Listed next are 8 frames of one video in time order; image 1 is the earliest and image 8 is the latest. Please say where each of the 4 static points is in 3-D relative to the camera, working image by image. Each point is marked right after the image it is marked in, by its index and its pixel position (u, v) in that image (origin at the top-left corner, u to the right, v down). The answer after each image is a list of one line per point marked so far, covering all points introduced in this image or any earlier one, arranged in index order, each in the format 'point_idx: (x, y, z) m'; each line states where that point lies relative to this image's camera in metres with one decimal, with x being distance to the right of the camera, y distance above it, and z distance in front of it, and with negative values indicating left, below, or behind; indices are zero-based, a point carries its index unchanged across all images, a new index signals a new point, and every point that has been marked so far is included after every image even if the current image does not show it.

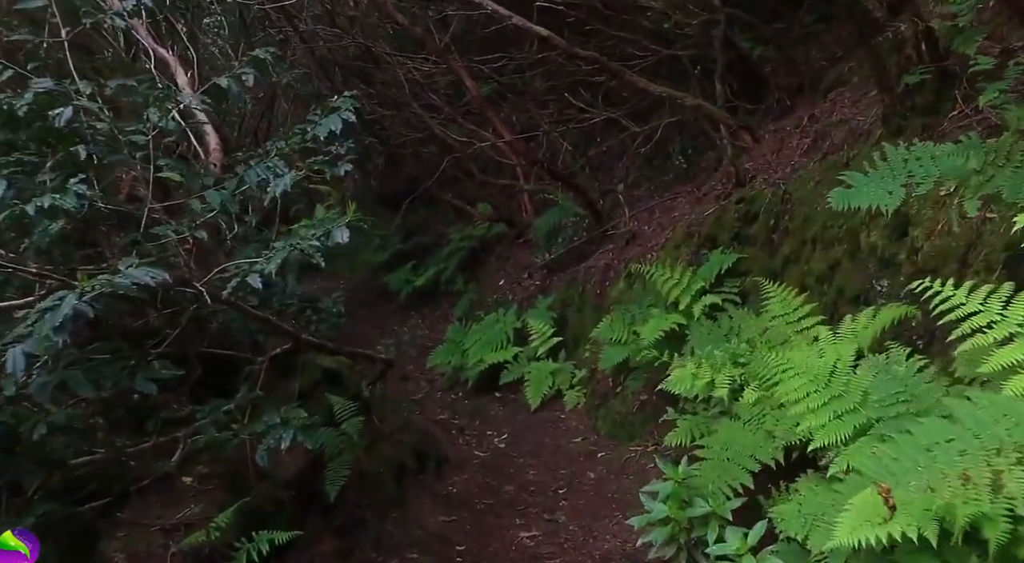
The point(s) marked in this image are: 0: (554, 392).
0: (+0.4, -1.1, +9.2) m
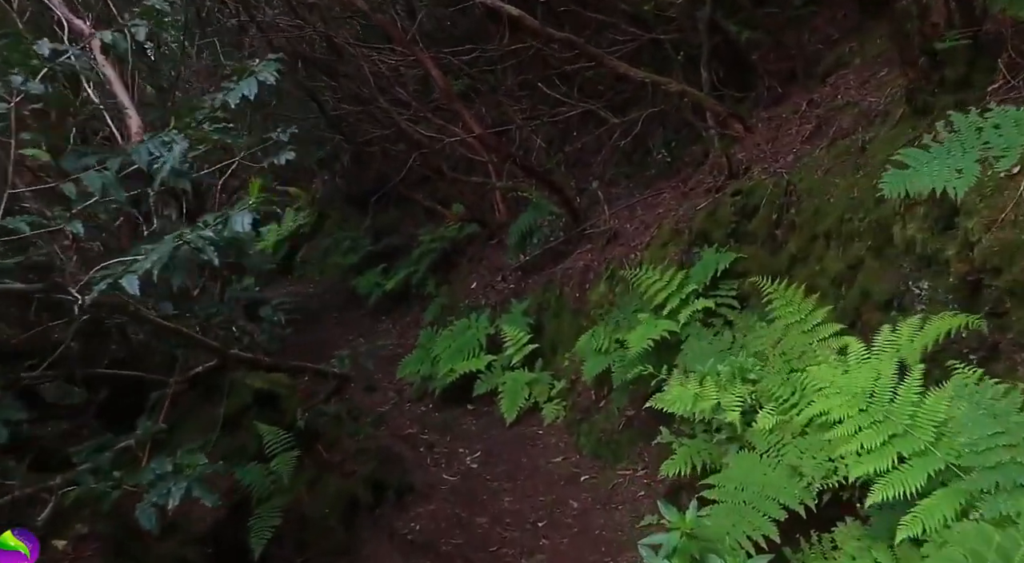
0: (+0.2, -1.1, +8.4) m
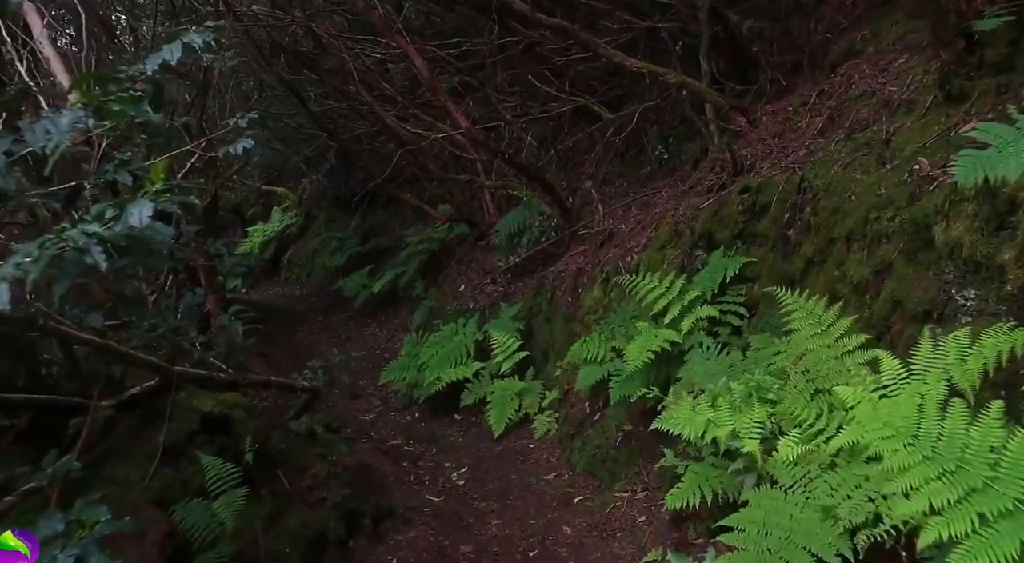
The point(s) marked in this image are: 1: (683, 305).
0: (+0.1, -1.2, +7.9) m
1: (+1.0, -0.2, +5.6) m
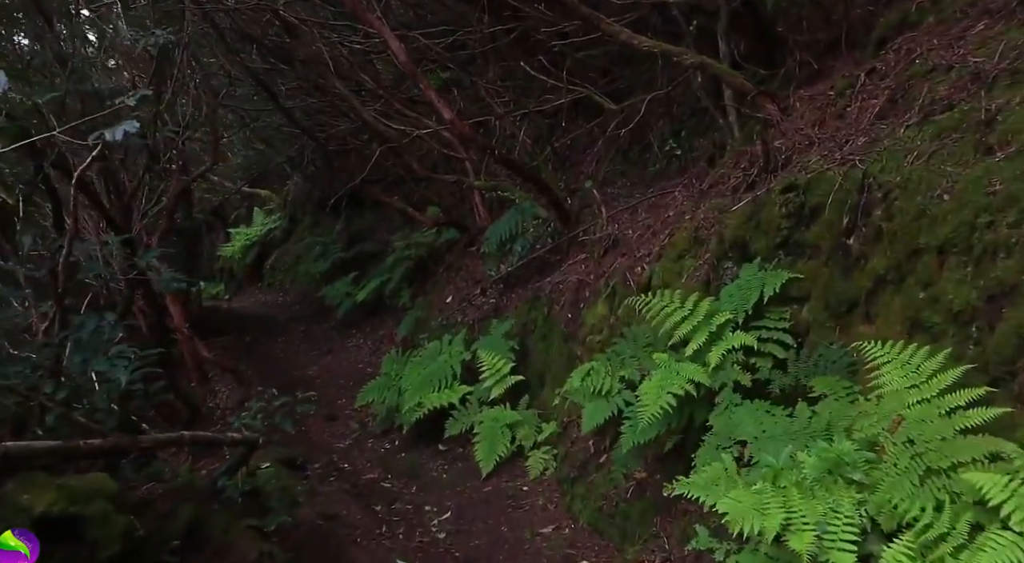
0: (0.0, -1.3, +6.9) m
1: (+1.0, -0.3, +4.6) m
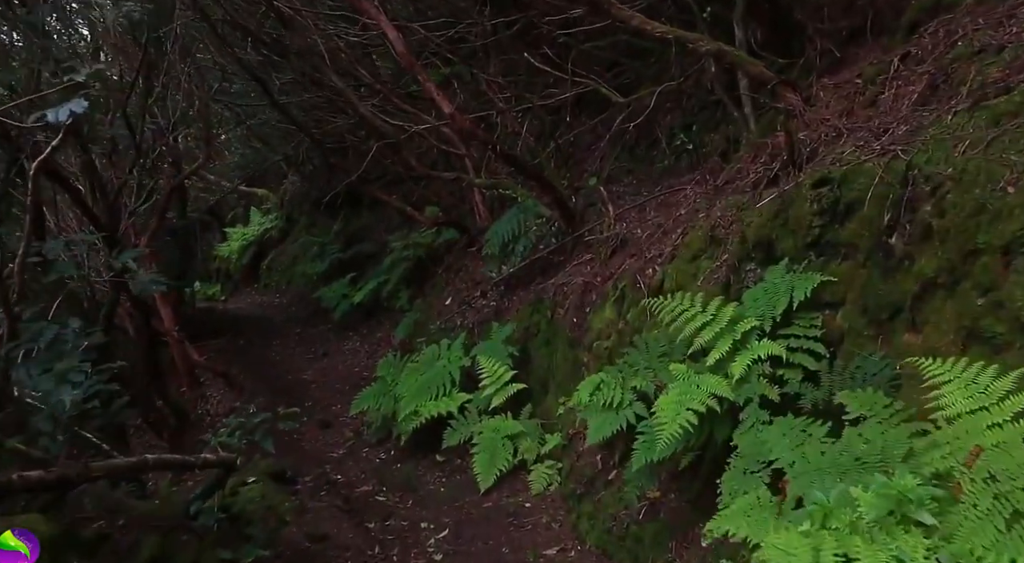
0: (0.0, -1.3, +6.5) m
1: (+1.0, -0.3, +4.1) m
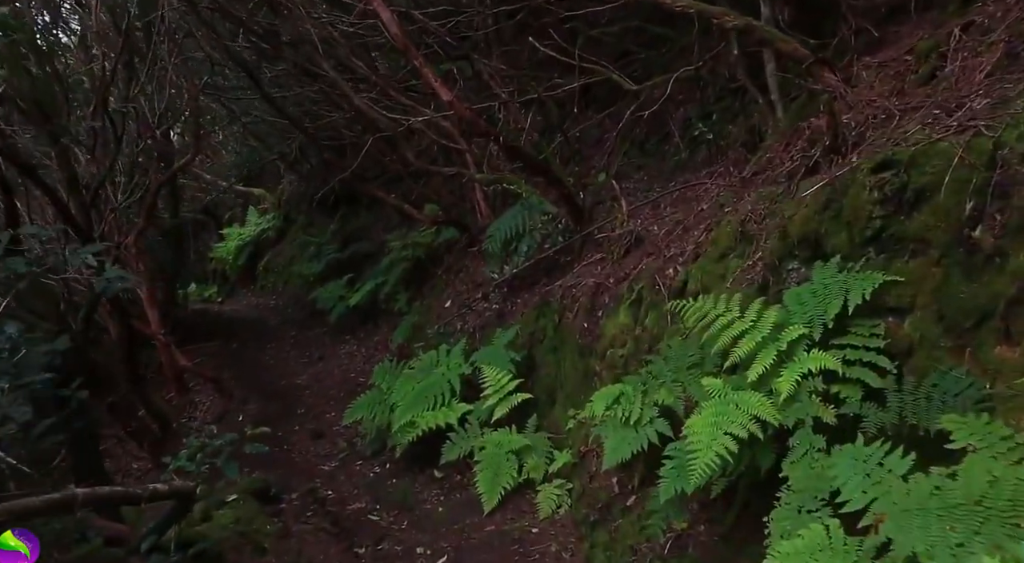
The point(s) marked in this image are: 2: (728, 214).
0: (0.0, -1.3, +5.9) m
1: (+1.0, -0.3, +3.6) m
2: (+1.3, +0.4, +5.4) m
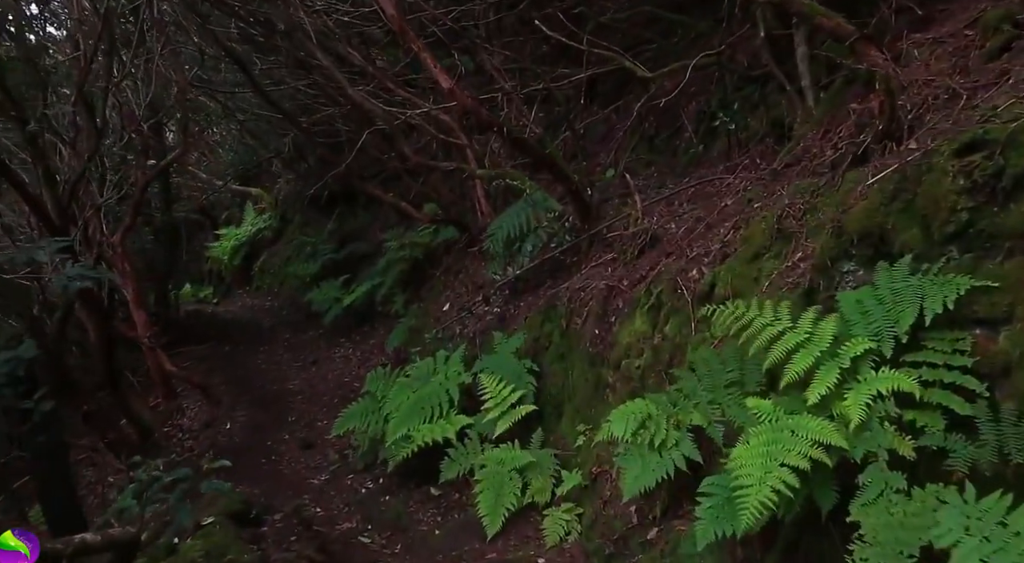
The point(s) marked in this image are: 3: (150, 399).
0: (+0.1, -1.3, +5.3) m
1: (+1.1, -0.3, +3.0) m
2: (+1.3, +0.4, +4.8) m
3: (-4.0, -1.3, +10.1) m
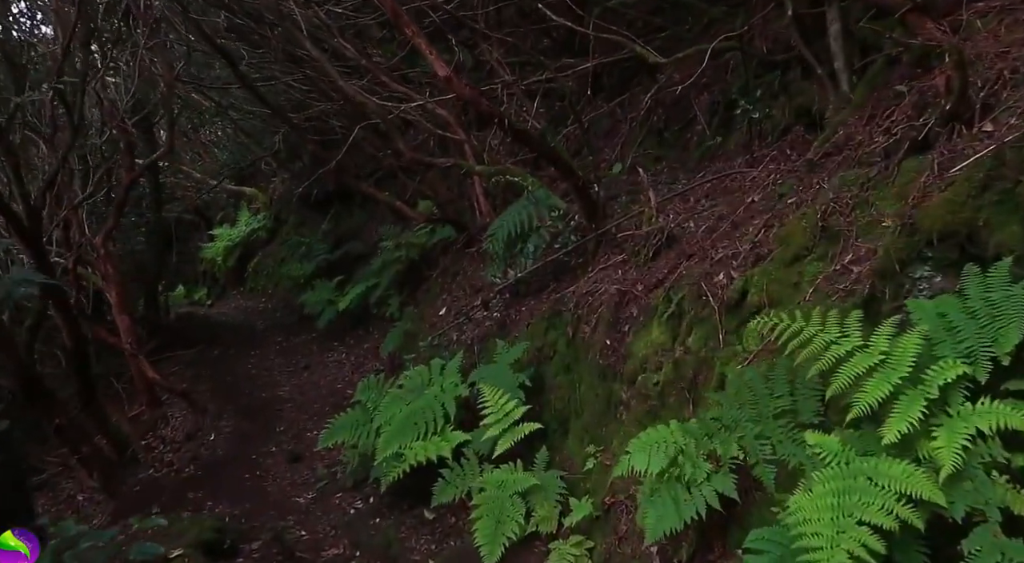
0: (+0.1, -1.4, +4.7) m
1: (+1.1, -0.3, +2.4) m
2: (+1.3, +0.4, +4.2) m
3: (-4.0, -1.3, +9.5) m
